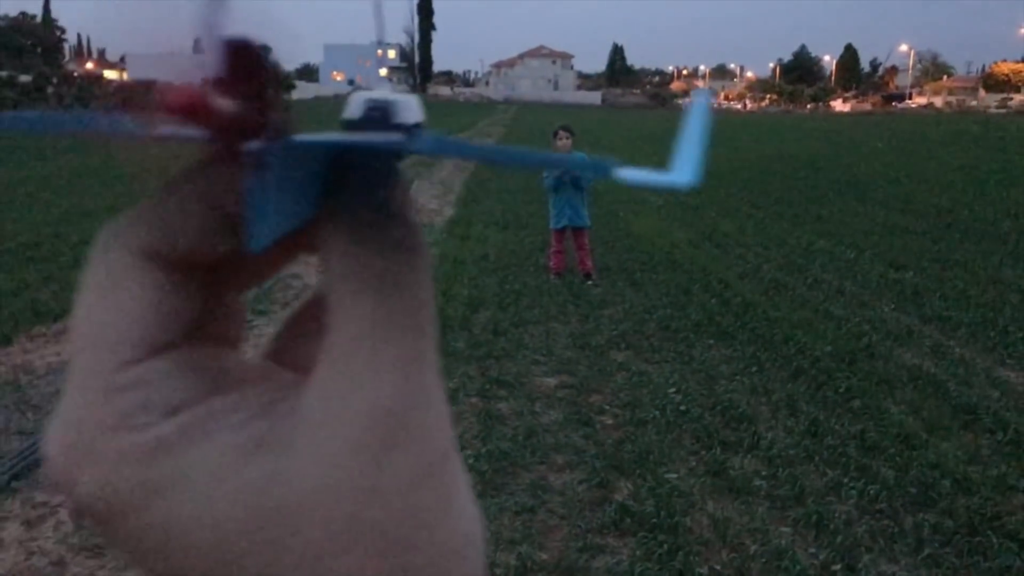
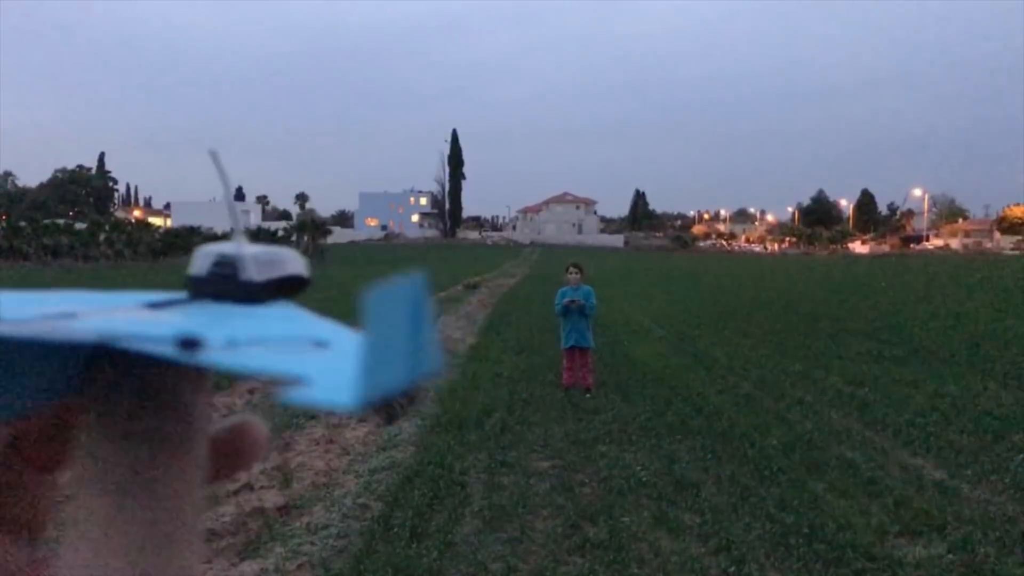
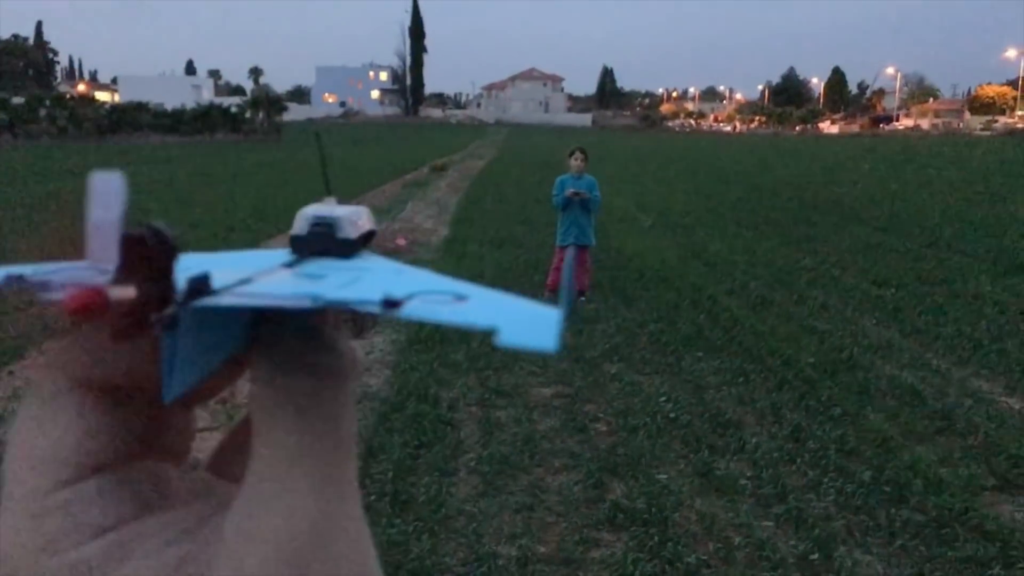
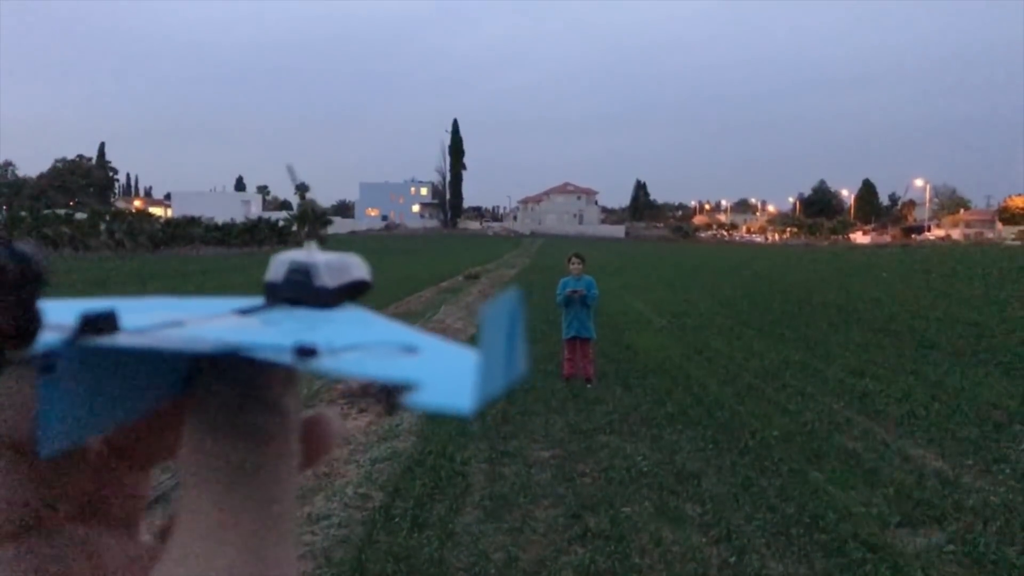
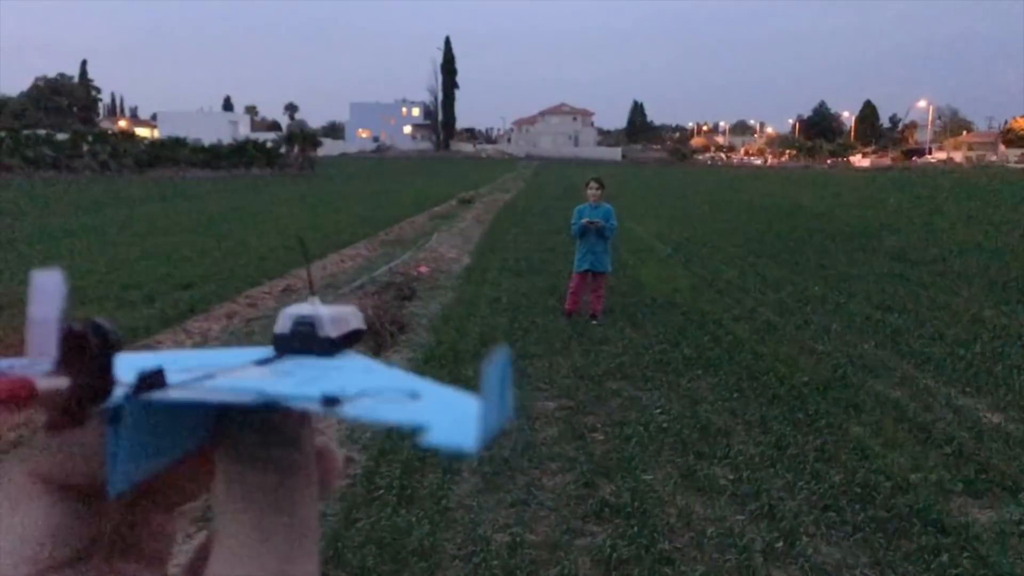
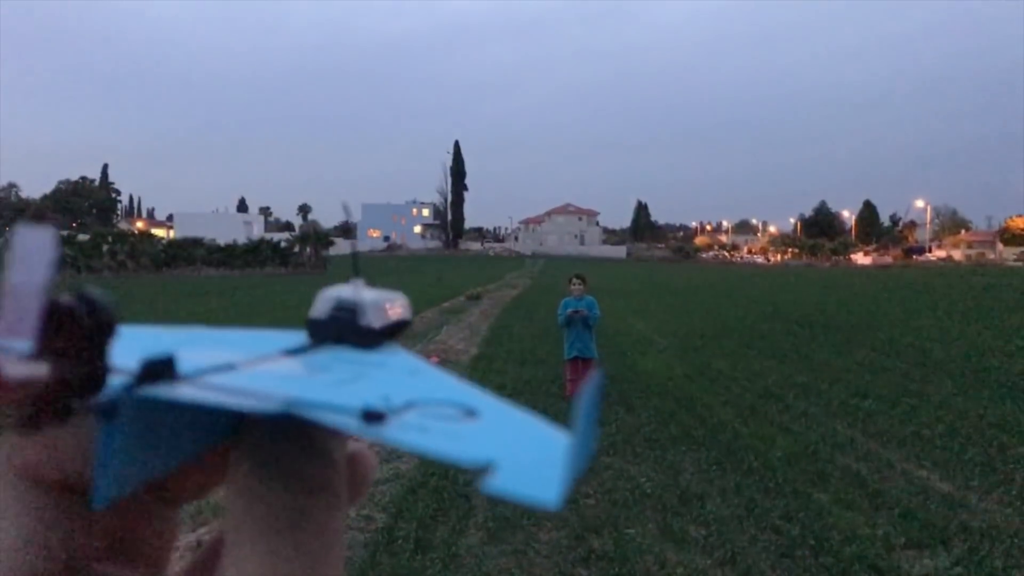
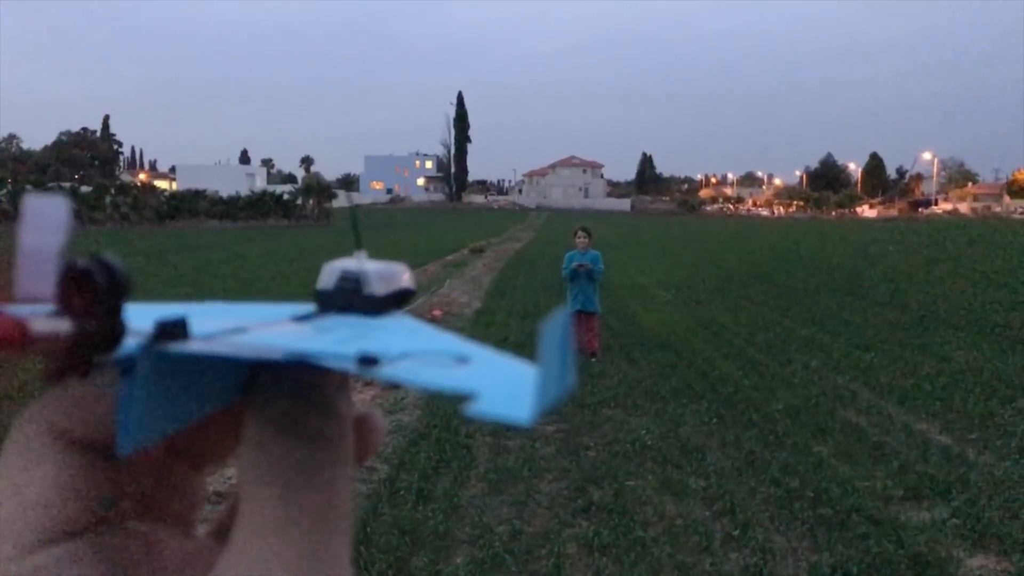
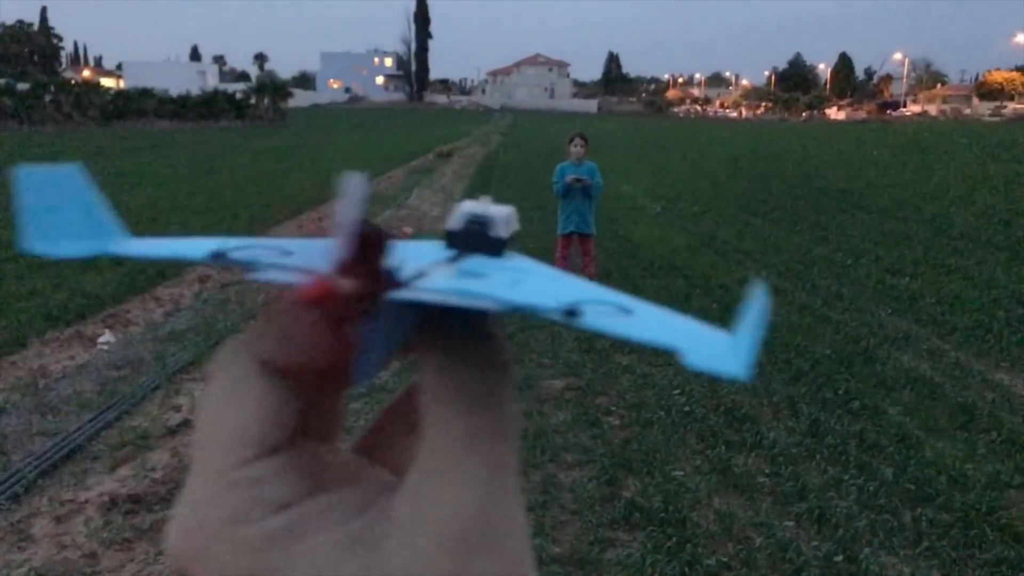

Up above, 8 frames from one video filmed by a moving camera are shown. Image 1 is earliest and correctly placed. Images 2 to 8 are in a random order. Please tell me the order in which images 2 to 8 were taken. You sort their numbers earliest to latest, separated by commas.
8, 3, 5, 7, 4, 2, 6
